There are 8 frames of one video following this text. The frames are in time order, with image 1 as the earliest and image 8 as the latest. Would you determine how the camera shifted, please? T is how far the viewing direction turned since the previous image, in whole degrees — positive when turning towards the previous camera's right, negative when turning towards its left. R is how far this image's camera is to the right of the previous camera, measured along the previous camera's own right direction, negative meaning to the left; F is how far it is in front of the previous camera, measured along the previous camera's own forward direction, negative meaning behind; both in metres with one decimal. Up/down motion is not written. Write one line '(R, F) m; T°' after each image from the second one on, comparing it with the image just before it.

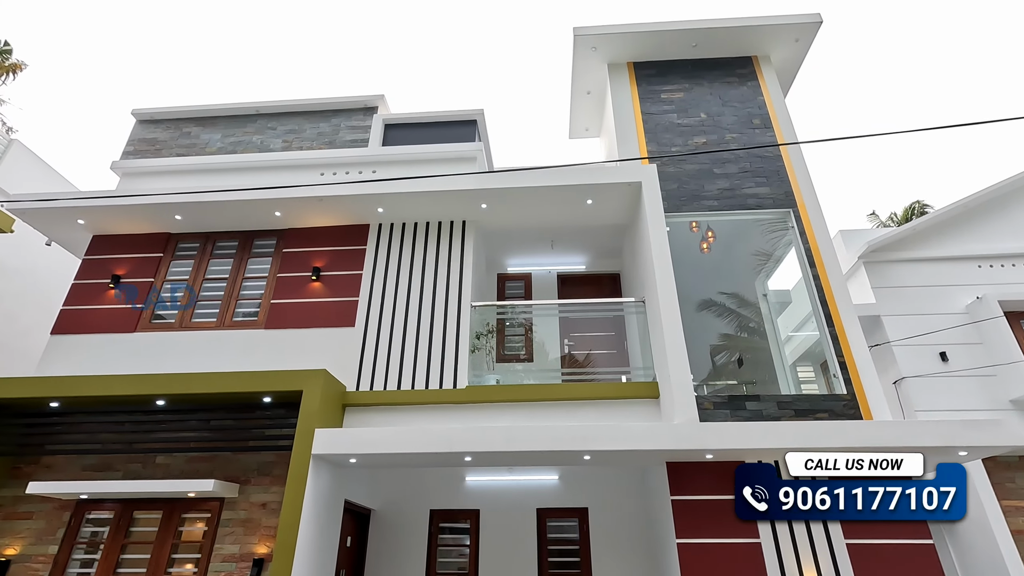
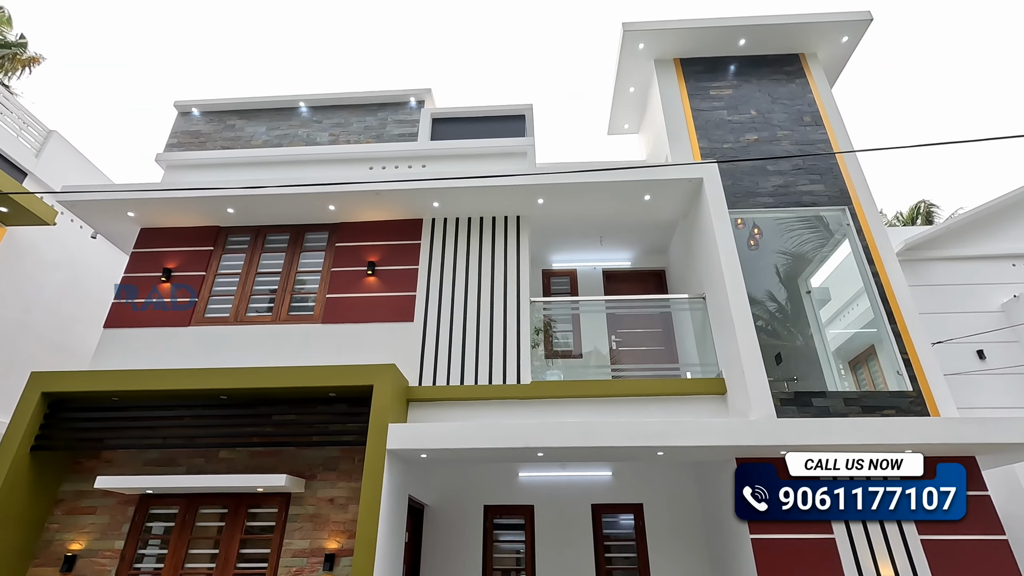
(-0.7, 0.0) m; +1°
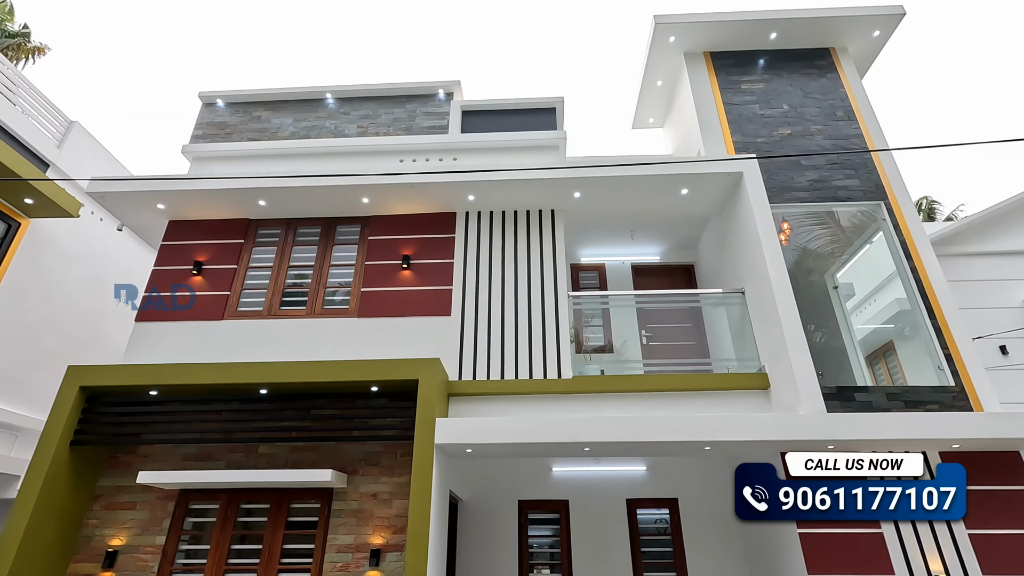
(-0.4, 0.0) m; +1°
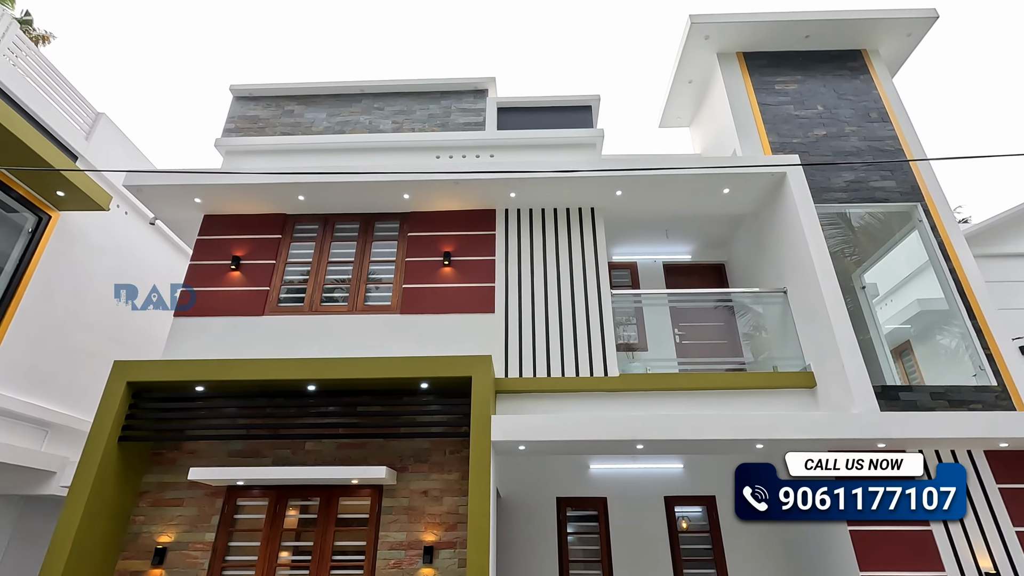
(-0.5, 0.0) m; +1°
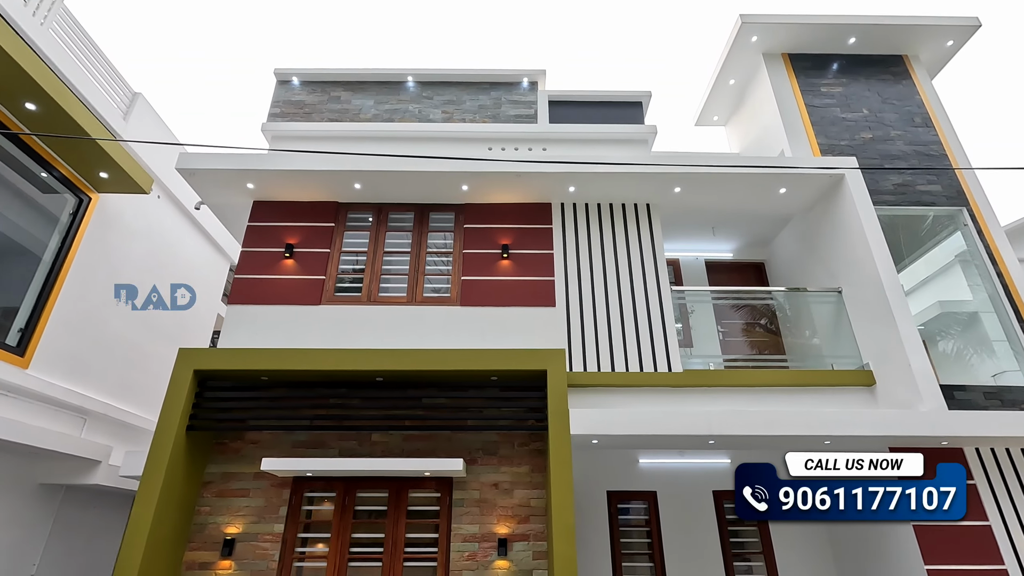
(-0.8, 0.0) m; +2°
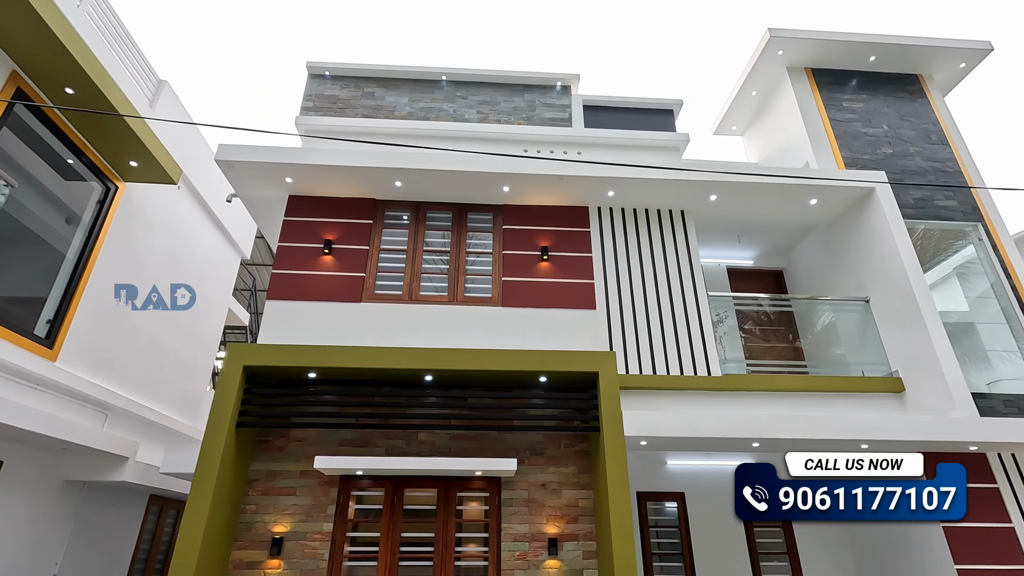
(-0.7, 0.0) m; +3°
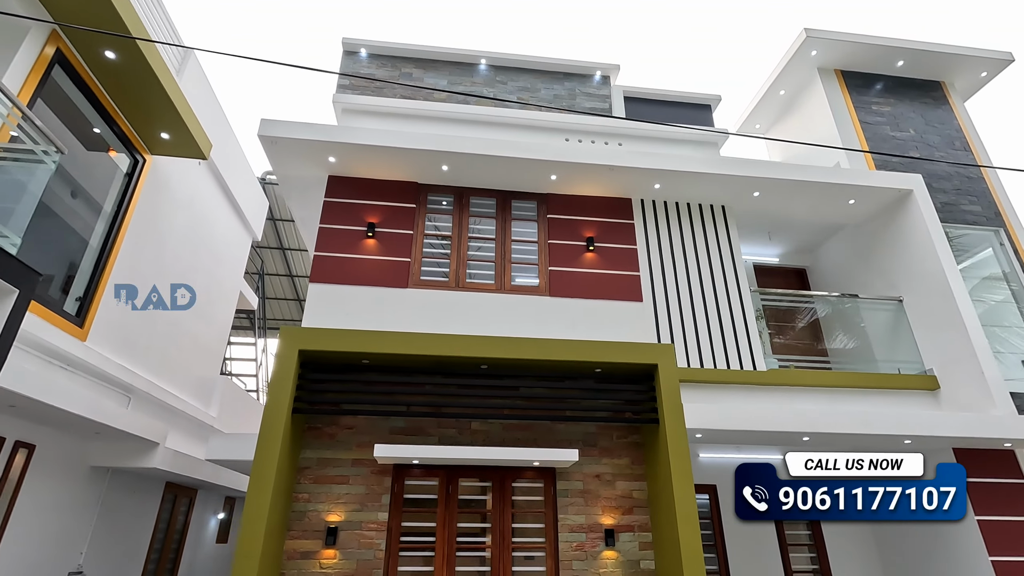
(-0.8, +0.1) m; +3°
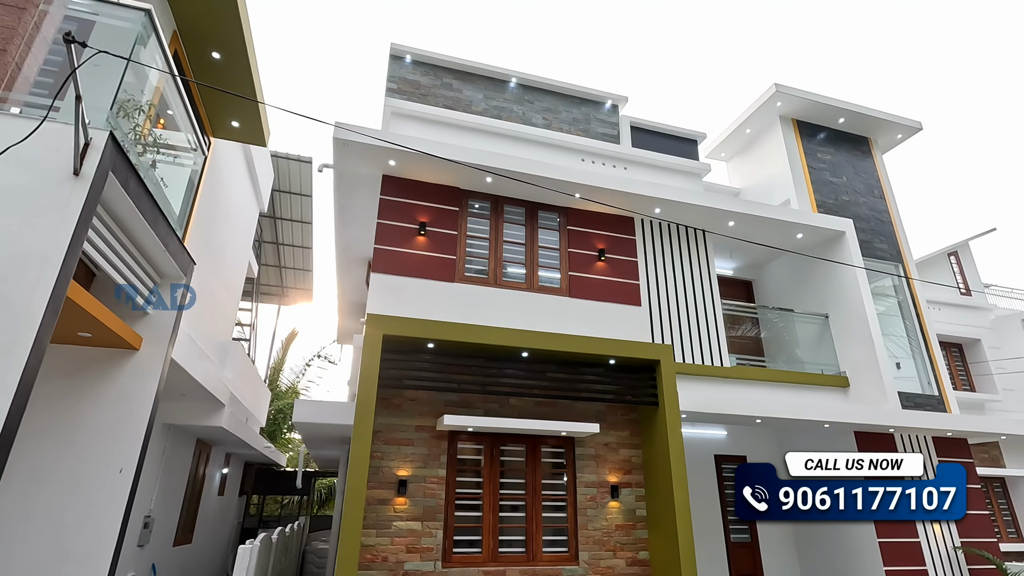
(-1.3, -0.9) m; +9°
